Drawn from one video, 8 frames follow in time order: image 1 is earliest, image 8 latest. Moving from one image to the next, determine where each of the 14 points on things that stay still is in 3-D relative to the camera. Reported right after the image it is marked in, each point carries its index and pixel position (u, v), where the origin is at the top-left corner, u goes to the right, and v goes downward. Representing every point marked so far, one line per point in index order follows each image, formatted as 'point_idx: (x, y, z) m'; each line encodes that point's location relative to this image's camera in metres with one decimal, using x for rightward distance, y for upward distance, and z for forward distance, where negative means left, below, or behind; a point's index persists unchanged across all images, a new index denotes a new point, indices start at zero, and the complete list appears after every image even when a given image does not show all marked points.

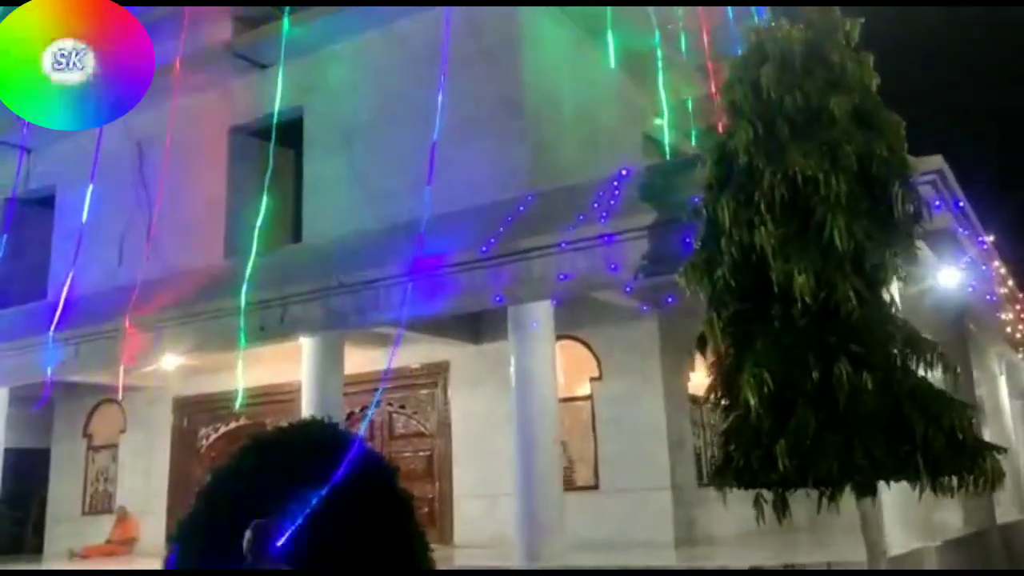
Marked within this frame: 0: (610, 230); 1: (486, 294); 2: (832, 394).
0: (+0.7, +0.4, +6.6) m
1: (-0.2, 0.0, +7.1) m
2: (+1.7, -0.6, +4.7) m
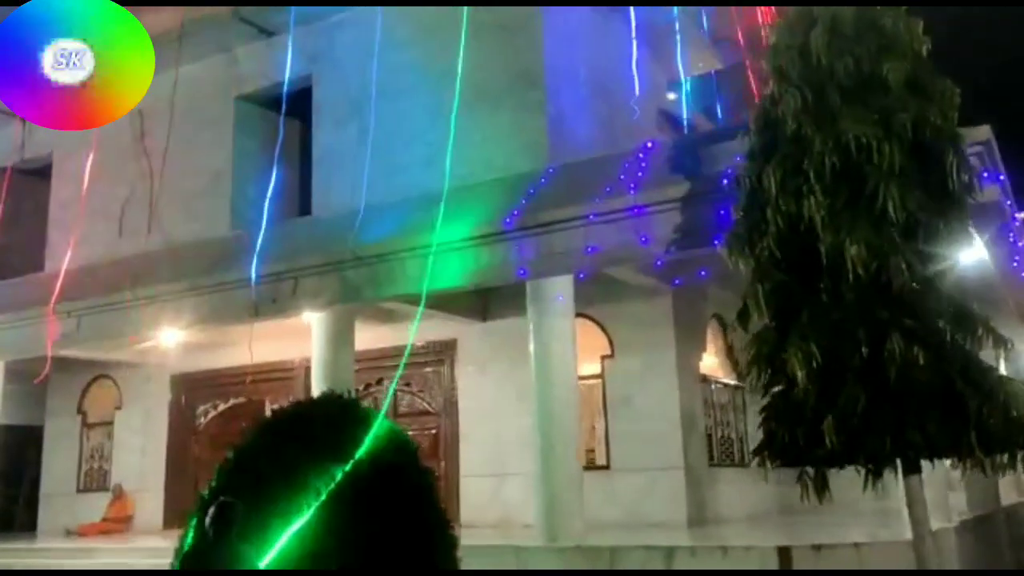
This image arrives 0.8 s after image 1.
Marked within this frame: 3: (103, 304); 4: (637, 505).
0: (+0.9, +0.6, +6.4) m
1: (0.0, +0.2, +7.0) m
2: (+1.9, -0.4, +4.6) m
3: (-4.3, -0.2, +9.5) m
4: (+1.3, -2.3, +9.8) m
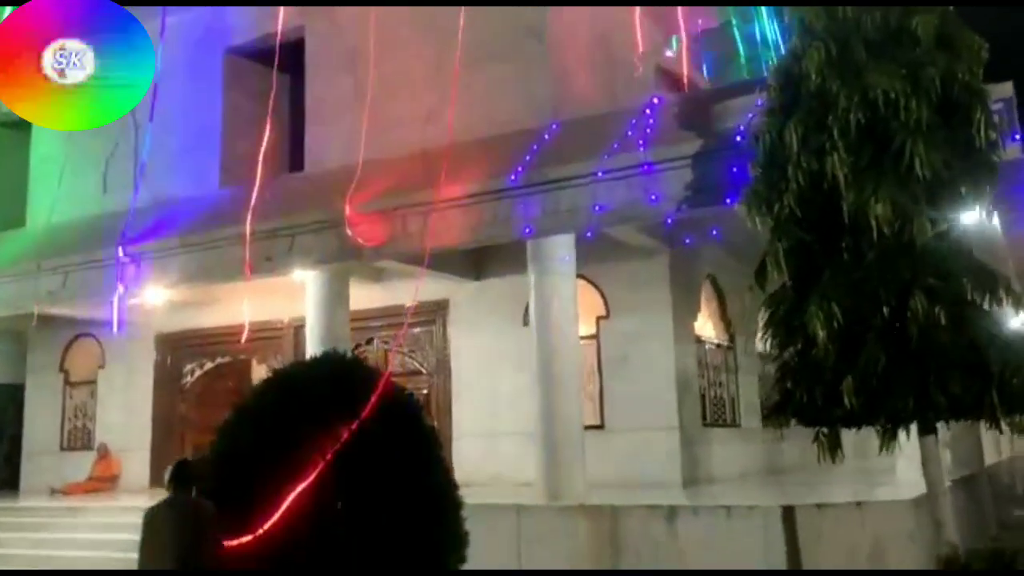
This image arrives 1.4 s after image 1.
0: (+1.0, +0.9, +6.3) m
1: (0.0, +0.5, +6.8) m
2: (+1.9, -0.2, +4.5) m
3: (-4.3, +0.3, +9.3) m
4: (+1.3, -1.9, +9.8) m
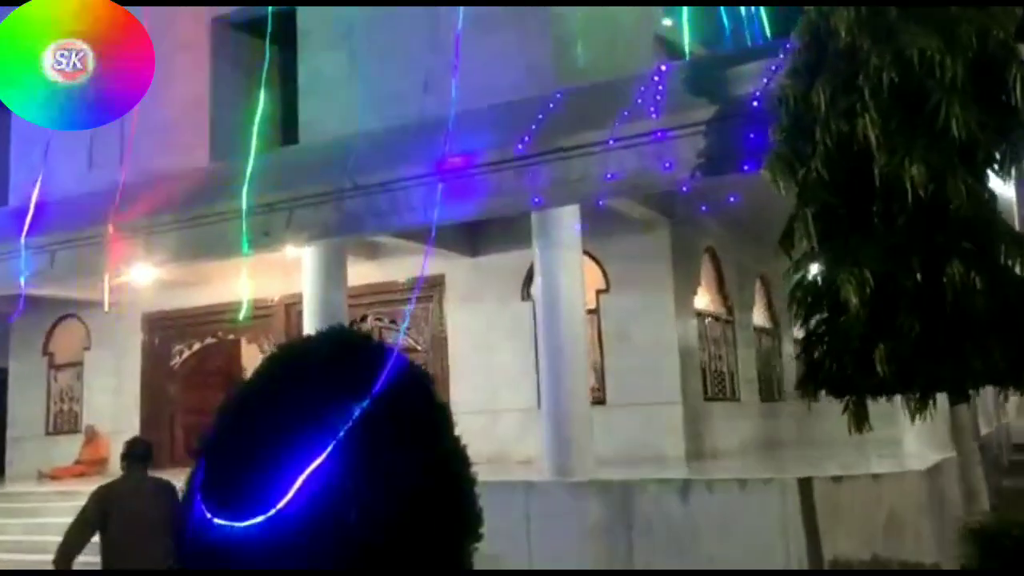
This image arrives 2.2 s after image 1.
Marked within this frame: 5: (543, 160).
0: (+1.0, +1.1, +6.1) m
1: (+0.1, +0.7, +6.6) m
2: (+2.1, 0.0, +4.4) m
3: (-4.3, +0.5, +9.0) m
4: (+1.3, -1.6, +9.7) m
5: (+0.2, +0.9, +6.6) m
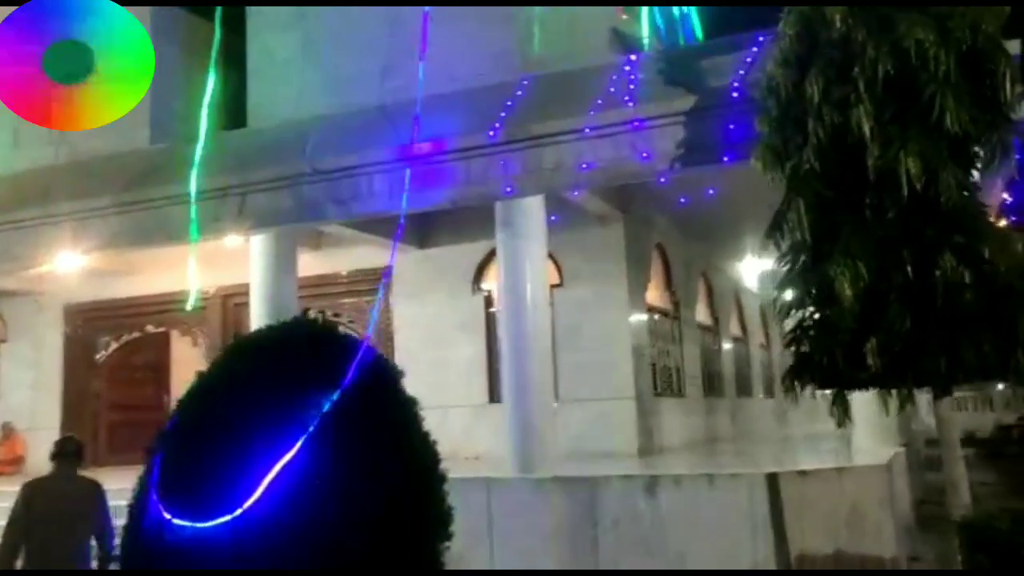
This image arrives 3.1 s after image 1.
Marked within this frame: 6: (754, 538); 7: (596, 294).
0: (+0.8, +1.1, +6.0) m
1: (-0.1, +0.7, +6.5) m
2: (+2.0, 0.0, +4.4) m
3: (-4.7, +0.6, +8.5) m
4: (+0.8, -1.5, +9.6) m
5: (0.0, +1.0, +6.4) m
6: (+1.7, -1.7, +6.3) m
7: (+0.9, -0.1, +9.8) m
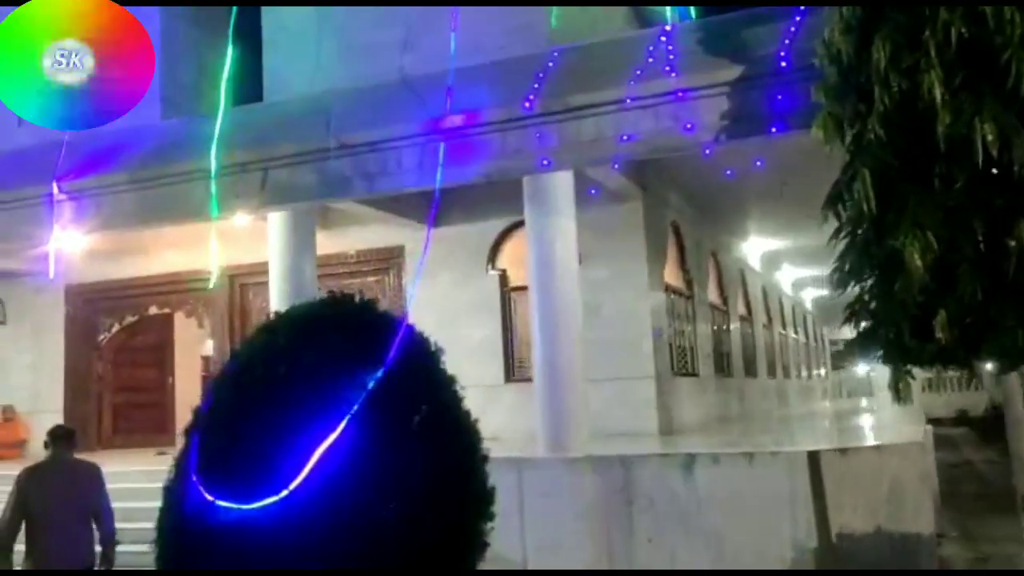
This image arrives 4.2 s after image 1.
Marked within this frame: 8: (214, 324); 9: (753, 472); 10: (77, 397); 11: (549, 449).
0: (+1.1, +1.3, +5.8) m
1: (+0.1, +0.9, +6.3) m
2: (+2.3, +0.1, +4.3) m
3: (-4.5, +0.8, +8.2) m
4: (+1.0, -1.3, +9.5) m
5: (+0.3, +1.2, +6.2) m
6: (+1.9, -1.6, +6.2) m
7: (+1.1, +0.2, +9.6) m
8: (-3.9, -0.5, +11.9) m
9: (+1.7, -1.3, +6.3) m
10: (-6.1, -1.5, +12.7) m
11: (+0.3, -1.2, +7.0) m
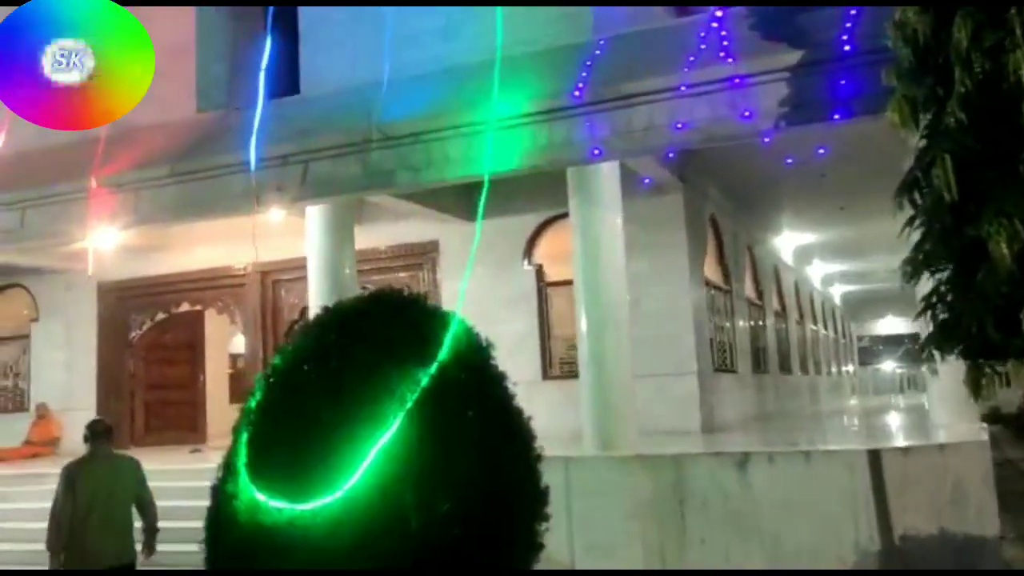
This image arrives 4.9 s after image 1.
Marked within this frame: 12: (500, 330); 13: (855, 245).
0: (+1.4, +1.3, +5.6) m
1: (+0.4, +0.9, +6.1) m
2: (+2.6, +0.2, +4.0) m
3: (-4.2, +0.8, +8.2) m
4: (+1.4, -1.3, +9.3) m
5: (+0.6, +1.2, +6.0) m
6: (+2.3, -1.5, +6.0) m
7: (+1.5, +0.2, +9.4) m
8: (-3.5, -0.4, +11.9) m
9: (+2.0, -1.2, +6.1) m
10: (-5.6, -1.5, +12.7) m
11: (+0.6, -1.2, +6.9) m
12: (-0.1, -0.5, +10.2) m
13: (+6.9, +0.9, +18.2) m
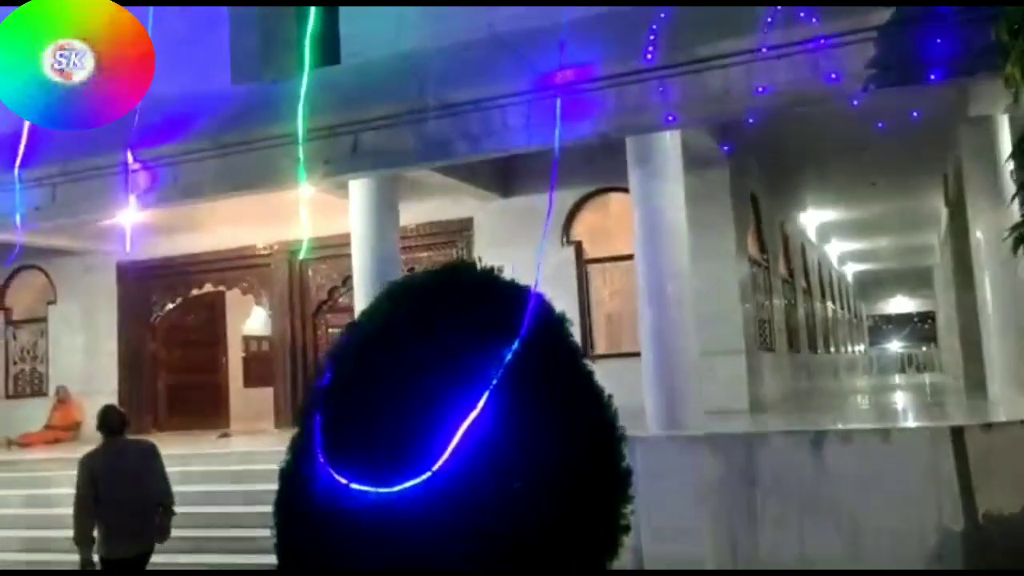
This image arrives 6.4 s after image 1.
0: (+1.8, +1.5, +5.4) m
1: (+0.9, +1.1, +5.9) m
2: (+3.0, +0.3, +3.8) m
3: (-3.7, +1.0, +7.9) m
4: (+1.8, -1.0, +9.1) m
5: (+1.0, +1.4, +5.8) m
6: (+2.7, -1.3, +5.8) m
7: (+1.9, +0.5, +9.2) m
8: (-3.1, -0.2, +11.6) m
9: (+2.5, -1.0, +5.9) m
10: (-5.2, -1.2, +12.4) m
11: (+1.1, -1.0, +6.6) m
12: (+0.3, -0.2, +10.0) m
13: (+7.2, +1.3, +18.0) m
